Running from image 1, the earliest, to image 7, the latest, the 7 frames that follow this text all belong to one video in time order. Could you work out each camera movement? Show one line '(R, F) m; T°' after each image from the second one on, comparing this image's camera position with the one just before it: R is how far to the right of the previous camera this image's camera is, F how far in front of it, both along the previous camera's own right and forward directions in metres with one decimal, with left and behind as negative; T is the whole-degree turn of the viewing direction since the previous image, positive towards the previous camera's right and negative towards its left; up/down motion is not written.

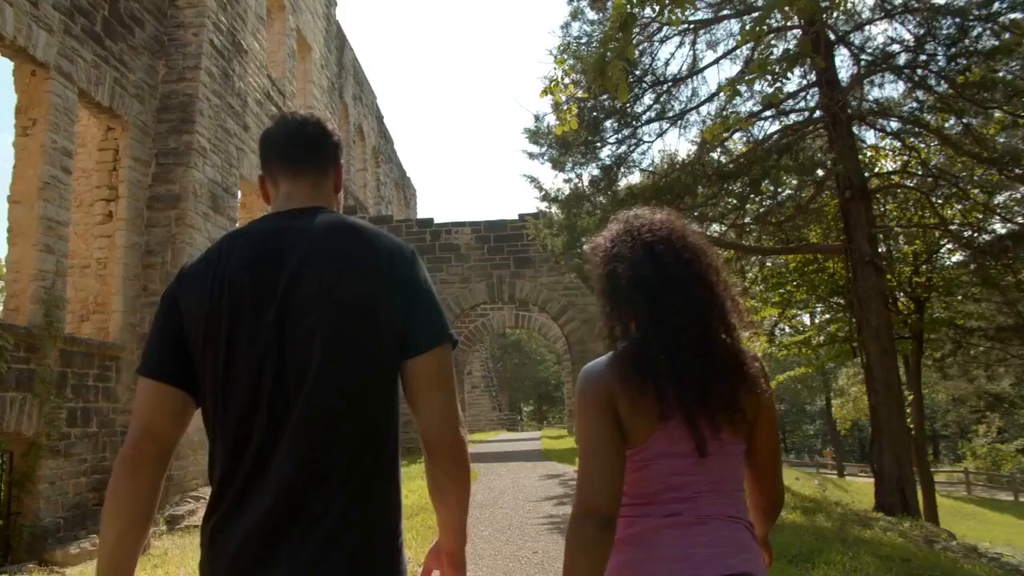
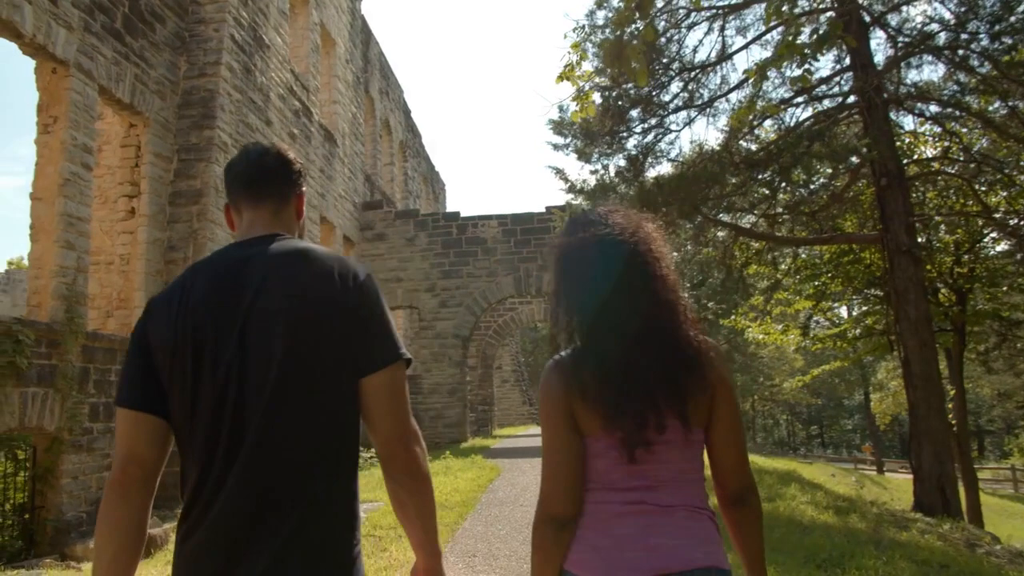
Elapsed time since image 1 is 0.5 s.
(+0.1, +0.2) m; -3°
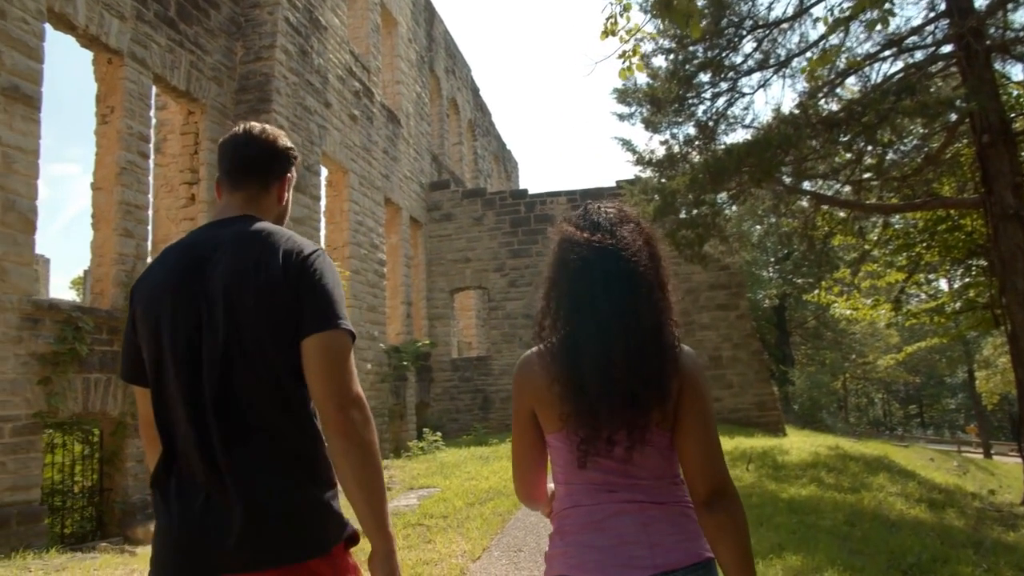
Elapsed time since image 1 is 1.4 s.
(+0.2, +0.3) m; -6°
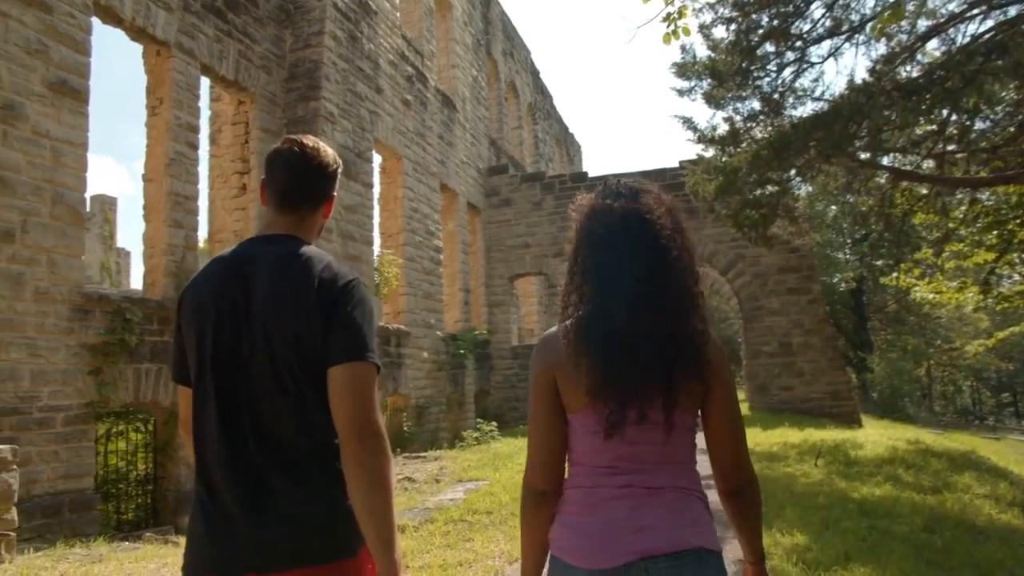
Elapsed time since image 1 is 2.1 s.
(+0.2, +0.3) m; -5°
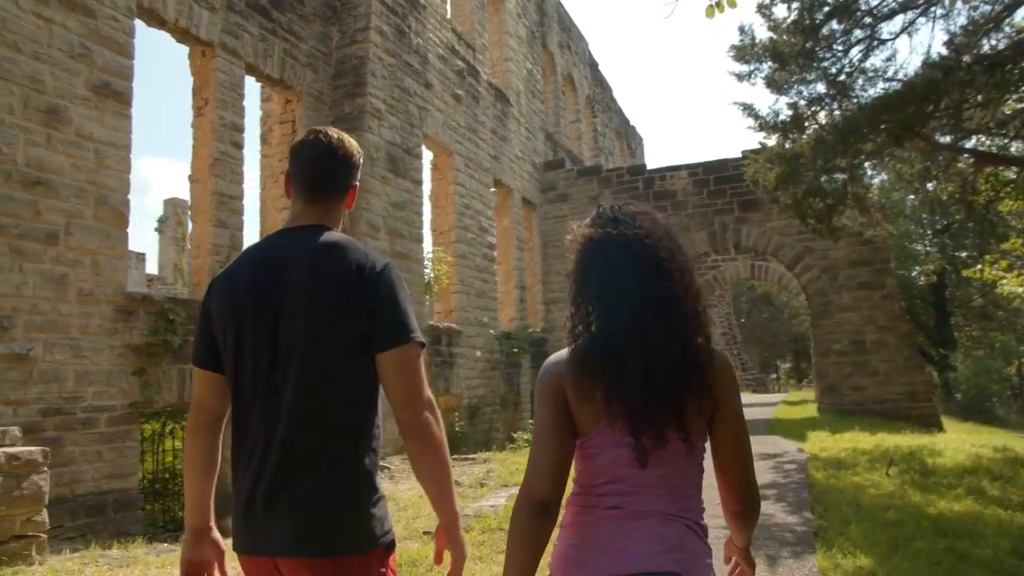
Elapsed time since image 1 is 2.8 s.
(+0.2, +0.3) m; -5°
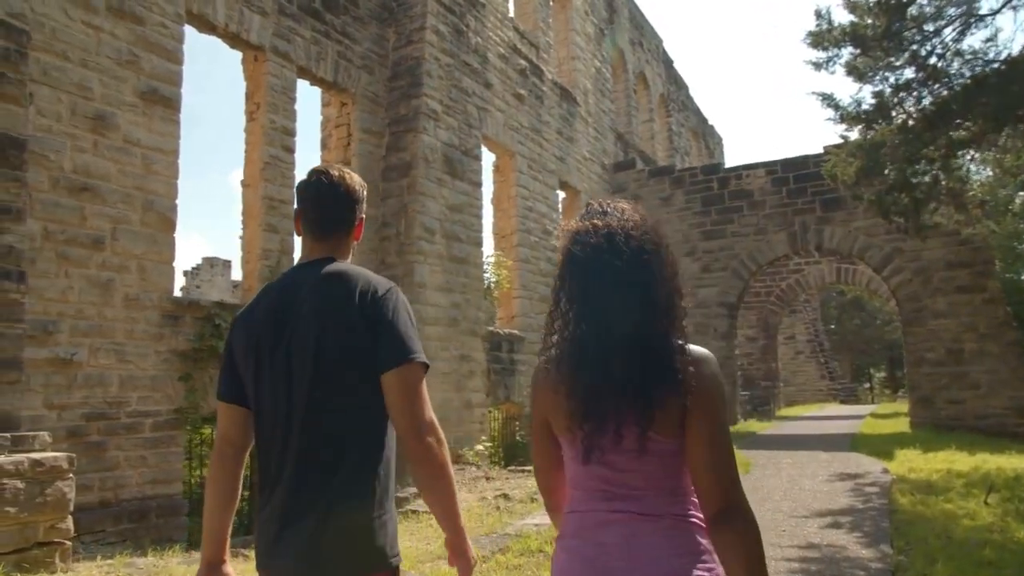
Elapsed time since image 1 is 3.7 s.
(+0.3, +0.3) m; -6°
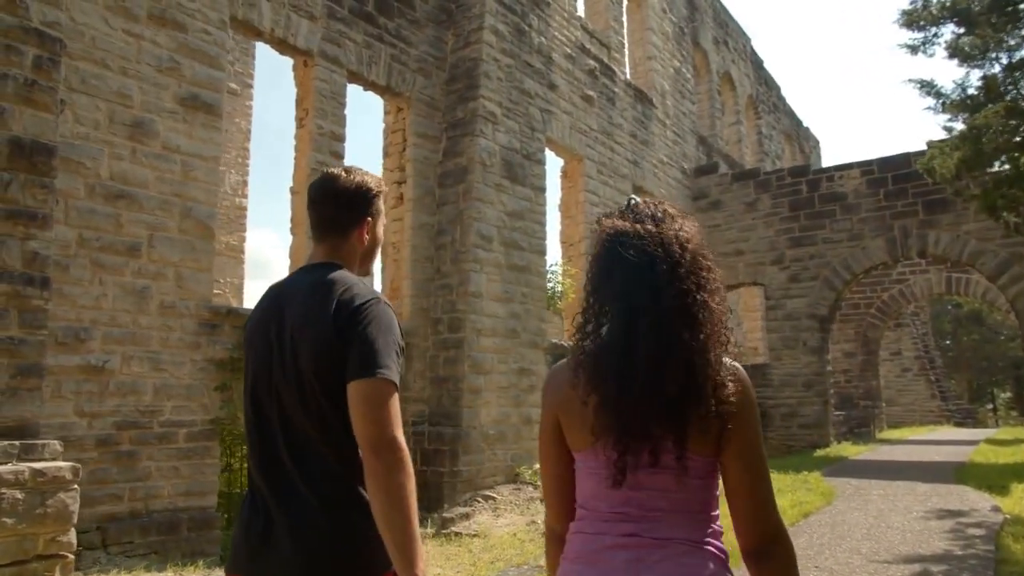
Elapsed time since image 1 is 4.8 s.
(+0.4, +0.4) m; -7°
